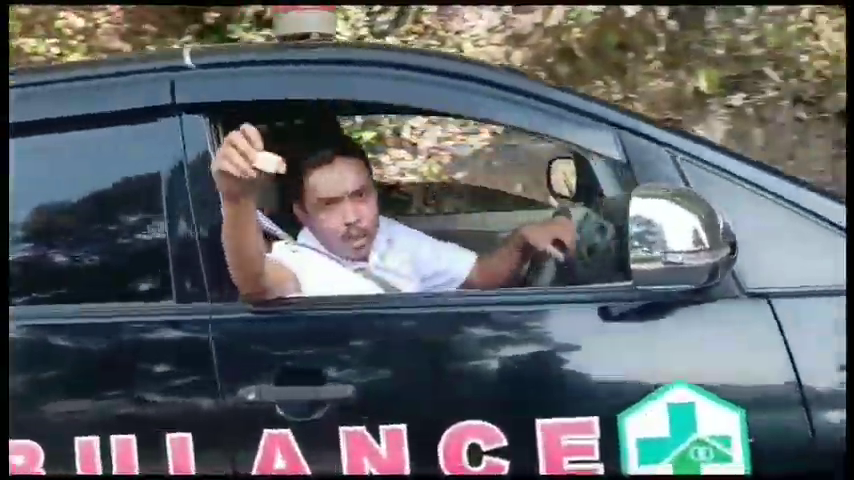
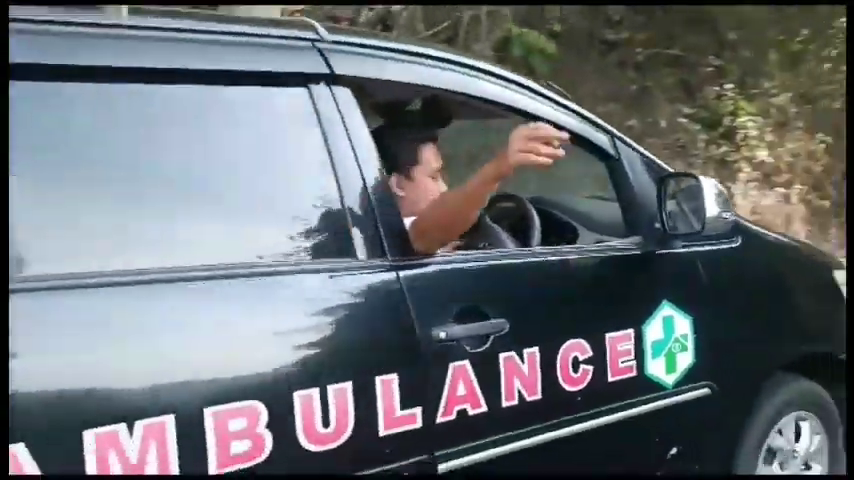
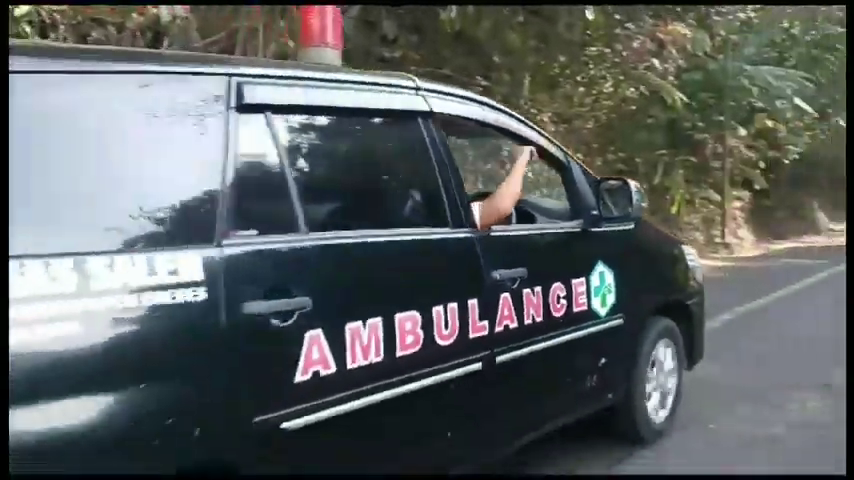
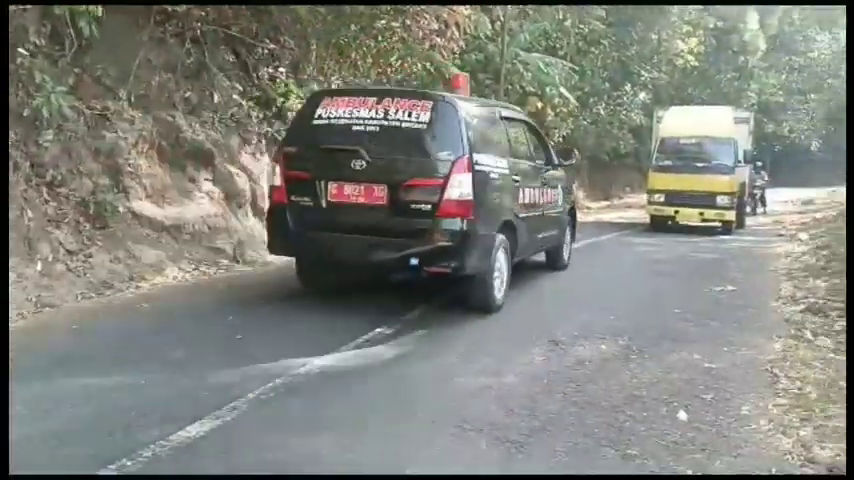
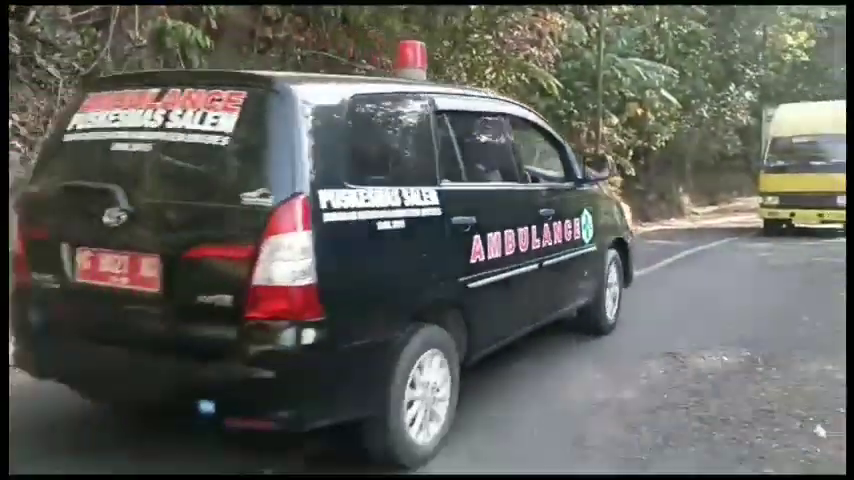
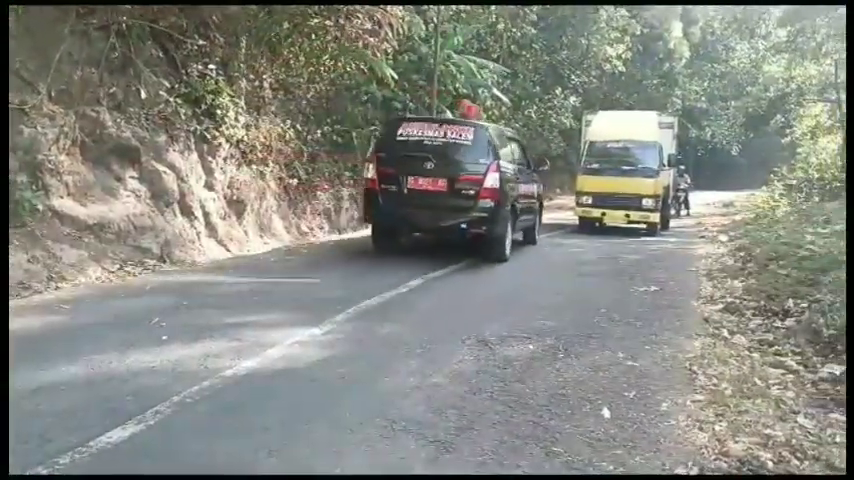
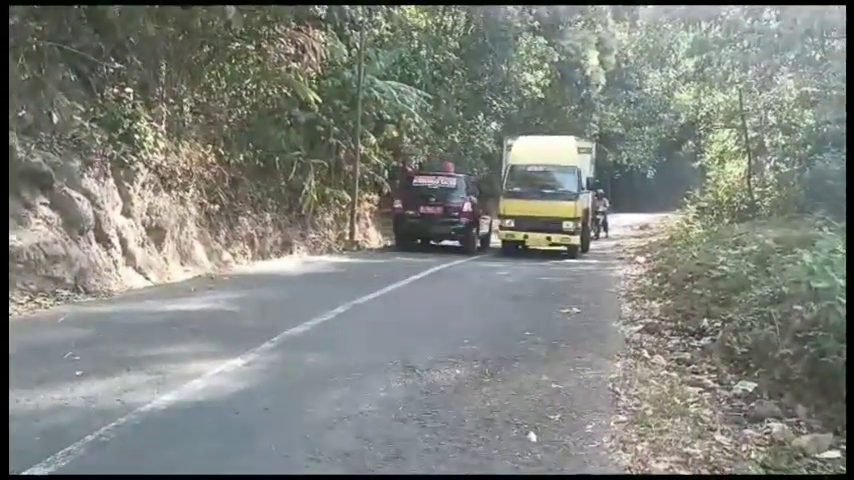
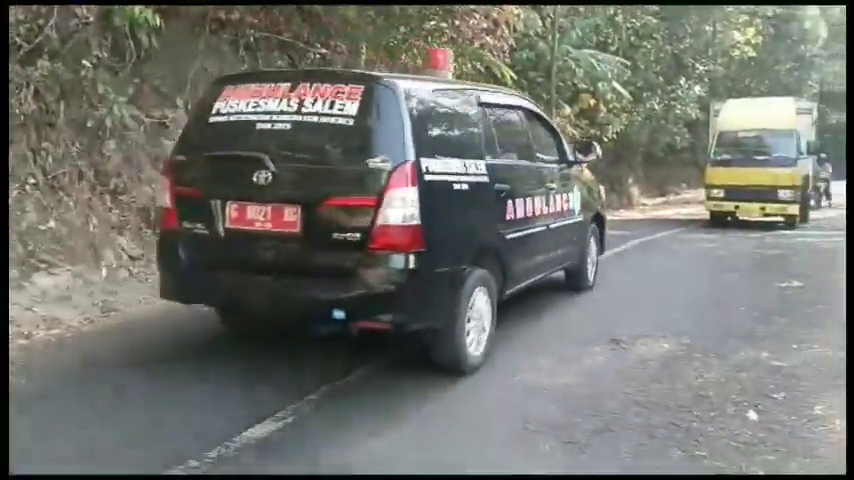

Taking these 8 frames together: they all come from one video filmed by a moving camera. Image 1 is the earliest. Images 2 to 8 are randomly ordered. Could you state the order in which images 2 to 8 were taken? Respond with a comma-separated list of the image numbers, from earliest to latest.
2, 3, 5, 8, 4, 6, 7
